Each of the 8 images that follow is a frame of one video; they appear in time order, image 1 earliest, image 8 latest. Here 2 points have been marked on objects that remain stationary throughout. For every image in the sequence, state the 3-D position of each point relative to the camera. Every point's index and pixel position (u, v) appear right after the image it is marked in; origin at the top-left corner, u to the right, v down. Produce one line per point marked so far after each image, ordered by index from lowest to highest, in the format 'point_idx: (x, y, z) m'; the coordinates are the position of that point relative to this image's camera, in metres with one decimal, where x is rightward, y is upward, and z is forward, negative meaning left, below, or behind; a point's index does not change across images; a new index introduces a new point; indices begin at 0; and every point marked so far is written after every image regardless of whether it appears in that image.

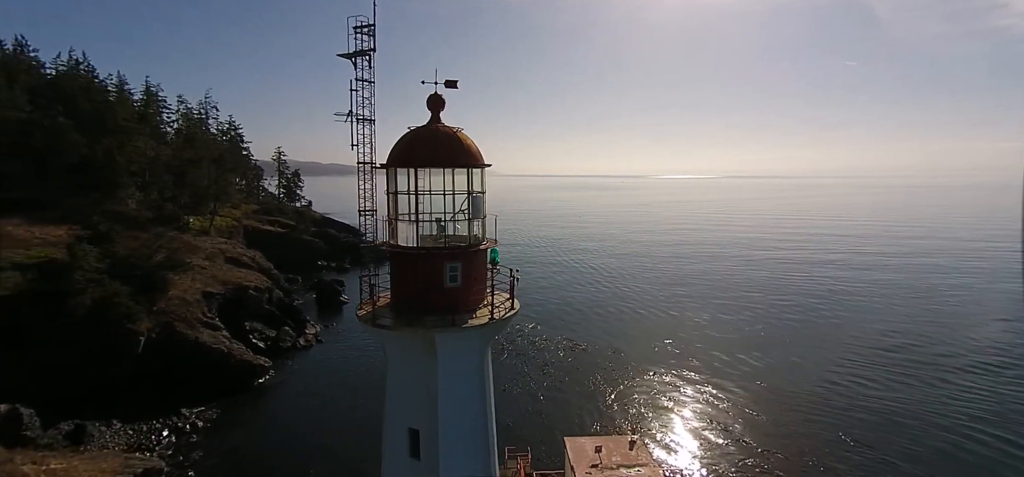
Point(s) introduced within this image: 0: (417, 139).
0: (-1.0, +1.0, +4.8) m
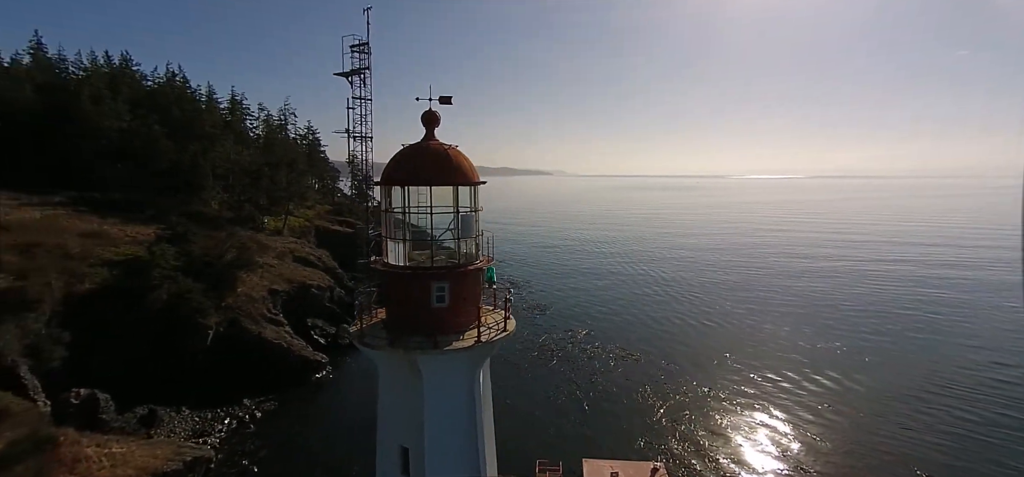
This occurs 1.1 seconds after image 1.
0: (-1.1, +0.8, +4.7) m
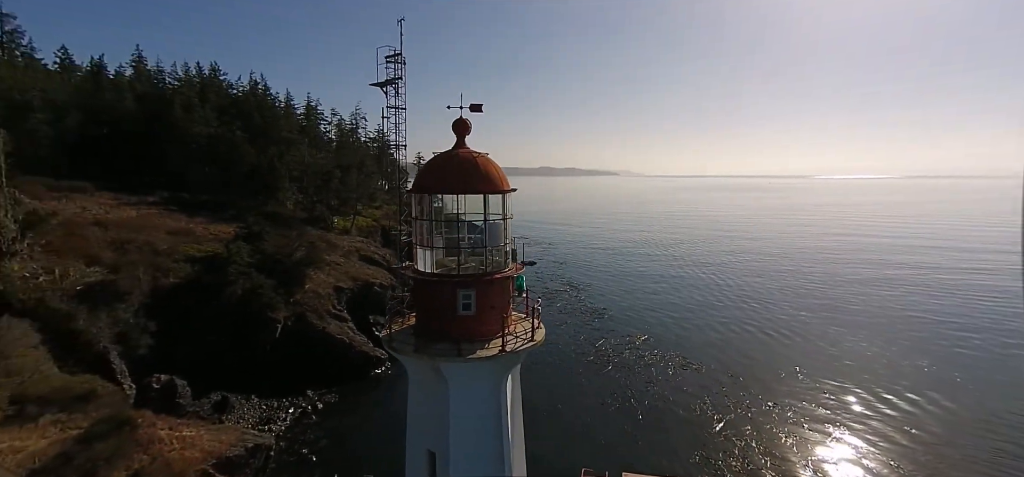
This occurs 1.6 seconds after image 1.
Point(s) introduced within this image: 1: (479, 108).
0: (-0.8, +0.7, +4.8) m
1: (-0.4, +1.5, +5.7) m
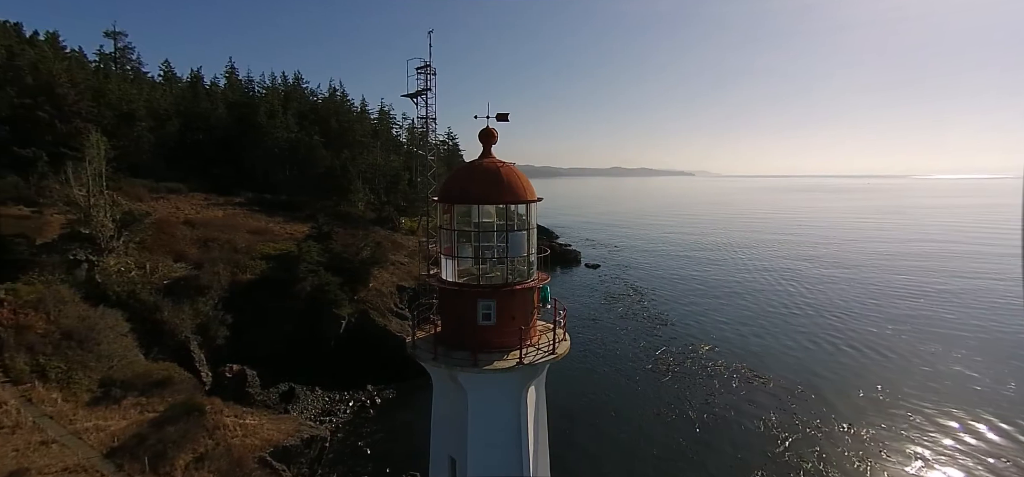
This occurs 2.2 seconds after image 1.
0: (-0.5, +0.6, +4.8) m
1: (0.0, +1.4, +5.7) m
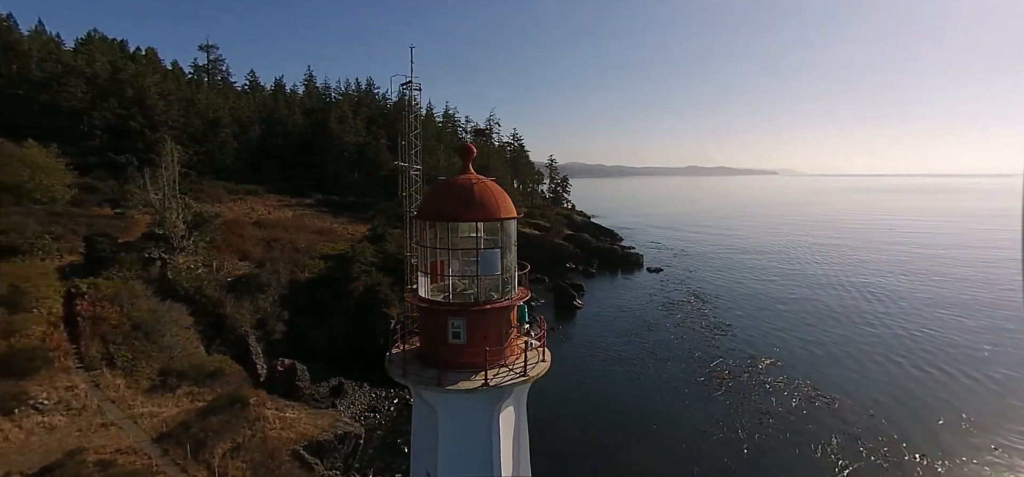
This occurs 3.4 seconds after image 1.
0: (-0.8, +0.5, +4.9) m
1: (-0.1, +1.2, +5.8) m
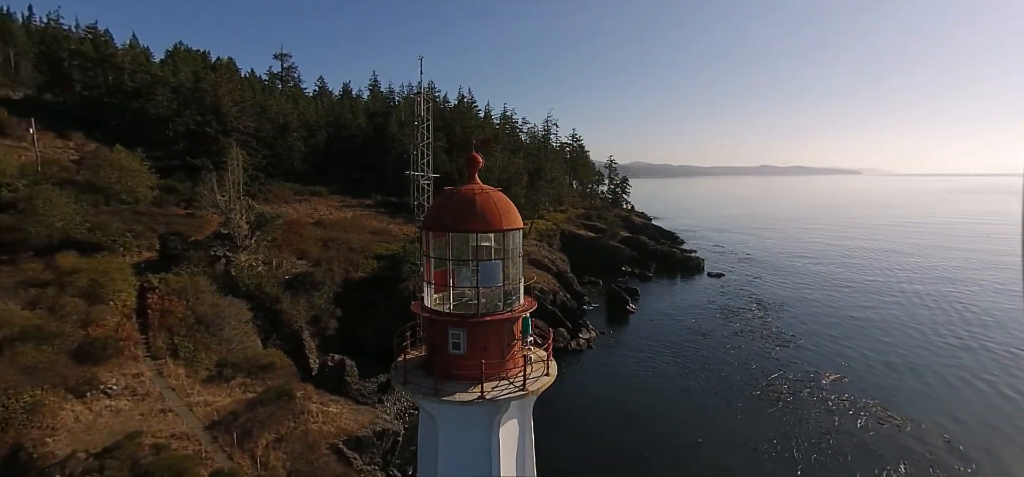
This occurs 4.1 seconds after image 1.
0: (-0.7, +0.3, +5.0) m
1: (0.0, +1.1, +5.7) m
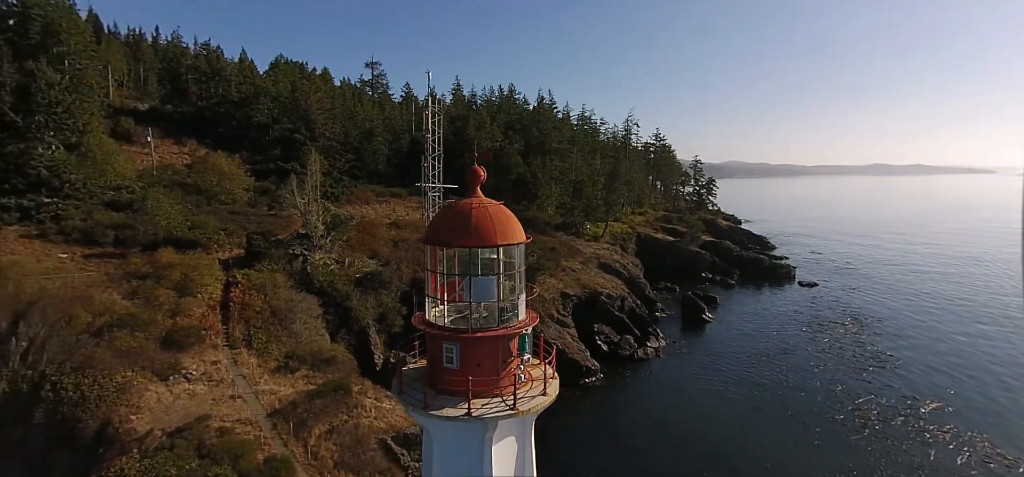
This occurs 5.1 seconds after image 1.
0: (-0.7, +0.2, +5.1) m
1: (+0.1, +0.9, +5.7) m
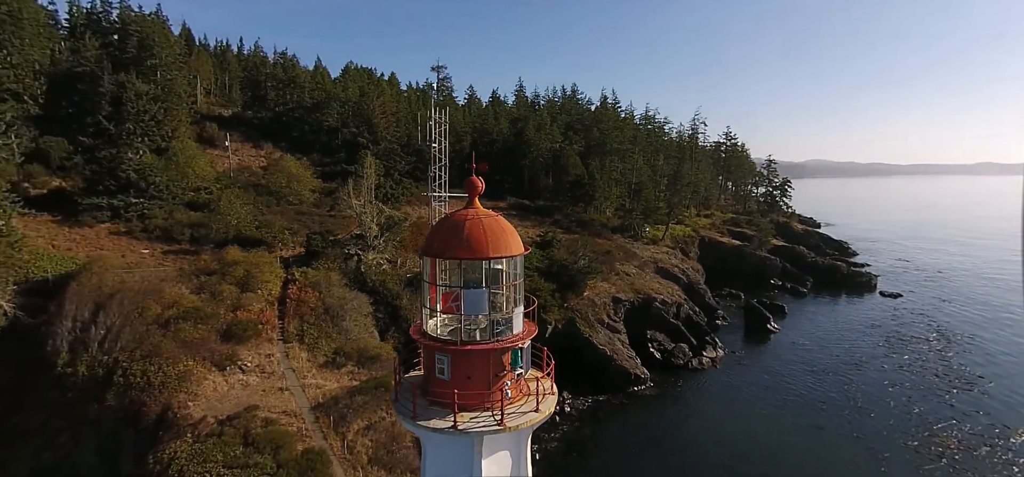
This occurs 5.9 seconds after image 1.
0: (-0.8, 0.0, +5.2) m
1: (+0.2, +0.8, +5.8) m
